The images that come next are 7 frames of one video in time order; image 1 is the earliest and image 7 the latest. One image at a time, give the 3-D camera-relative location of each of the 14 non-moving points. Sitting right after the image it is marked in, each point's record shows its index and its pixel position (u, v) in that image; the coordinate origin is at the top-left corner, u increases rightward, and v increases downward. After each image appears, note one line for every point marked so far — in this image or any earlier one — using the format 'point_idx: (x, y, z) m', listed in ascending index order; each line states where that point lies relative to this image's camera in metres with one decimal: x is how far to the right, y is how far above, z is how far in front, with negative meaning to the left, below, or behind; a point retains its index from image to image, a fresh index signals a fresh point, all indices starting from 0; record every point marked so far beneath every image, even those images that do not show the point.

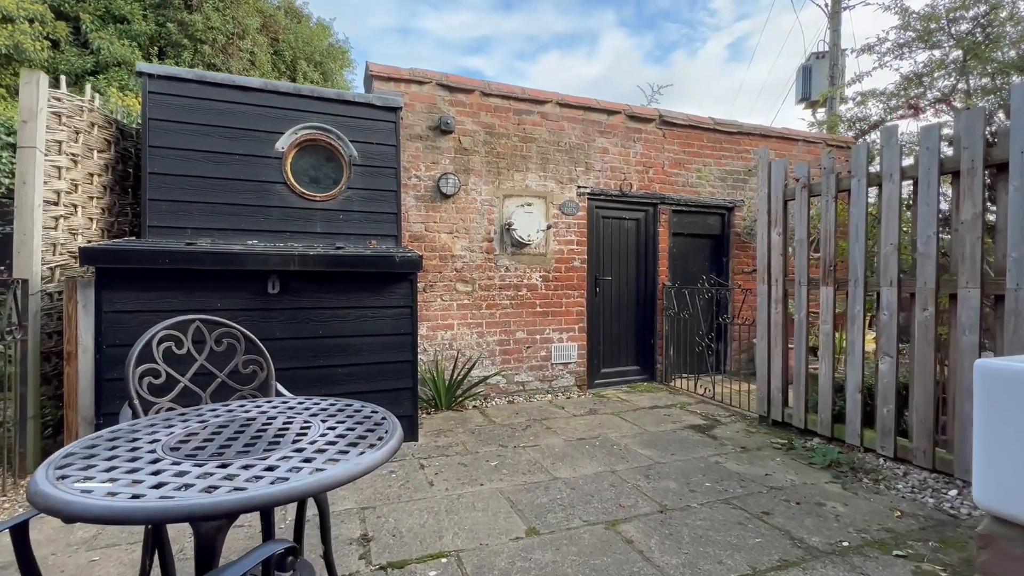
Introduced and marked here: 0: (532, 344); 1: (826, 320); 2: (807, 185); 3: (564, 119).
0: (+0.2, -0.5, +4.4) m
1: (+2.1, -0.2, +3.2) m
2: (+2.1, +0.7, +3.3) m
3: (+0.5, +1.6, +4.5) m
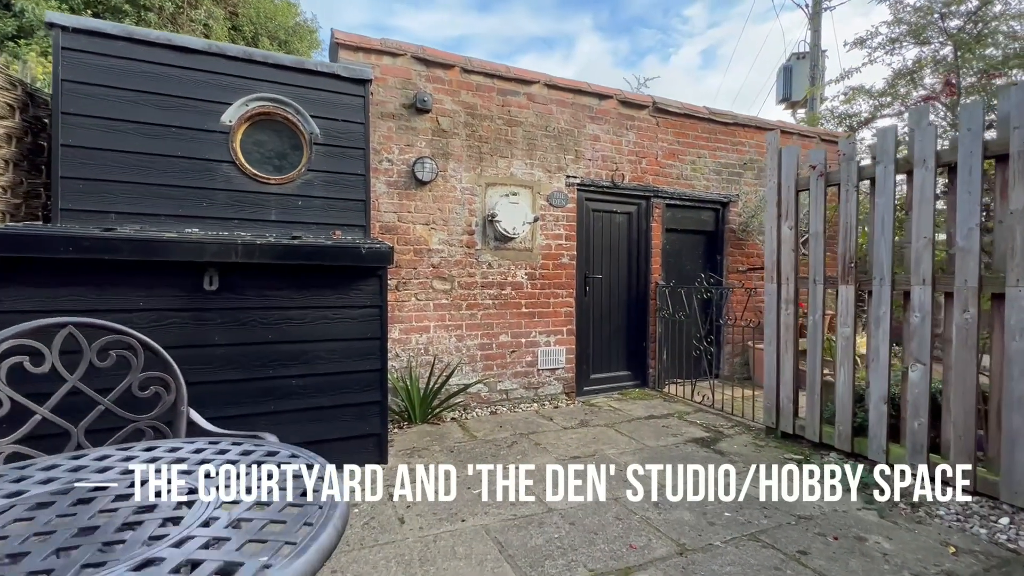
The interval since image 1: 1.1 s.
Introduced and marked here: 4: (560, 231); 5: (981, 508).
0: (0.0, -0.5, +4.0) m
1: (+2.0, -0.2, +2.9) m
2: (+2.0, +0.7, +3.0) m
3: (+0.4, +1.6, +4.1) m
4: (+0.4, +0.5, +4.2) m
5: (+2.2, -1.0, +2.2) m
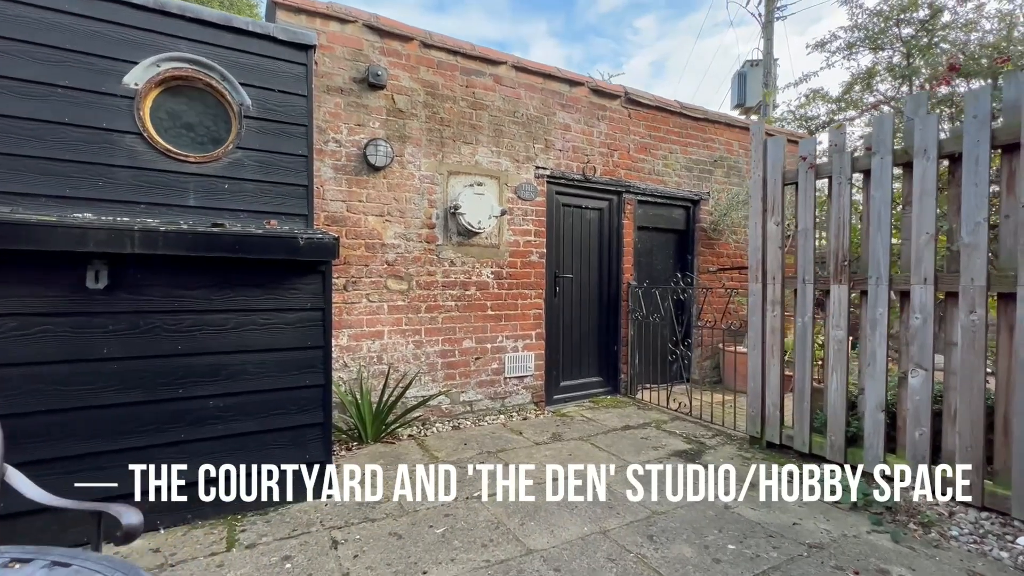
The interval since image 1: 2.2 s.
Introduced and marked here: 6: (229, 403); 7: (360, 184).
0: (-0.2, -0.5, +3.6) m
1: (+1.9, -0.2, +2.7) m
2: (+1.8, +0.7, +2.8) m
3: (+0.1, +1.6, +3.8) m
4: (+0.1, +0.5, +3.8) m
5: (+2.1, -1.0, +2.1) m
6: (-1.2, -0.5, +2.1) m
7: (-1.0, +0.7, +3.2) m
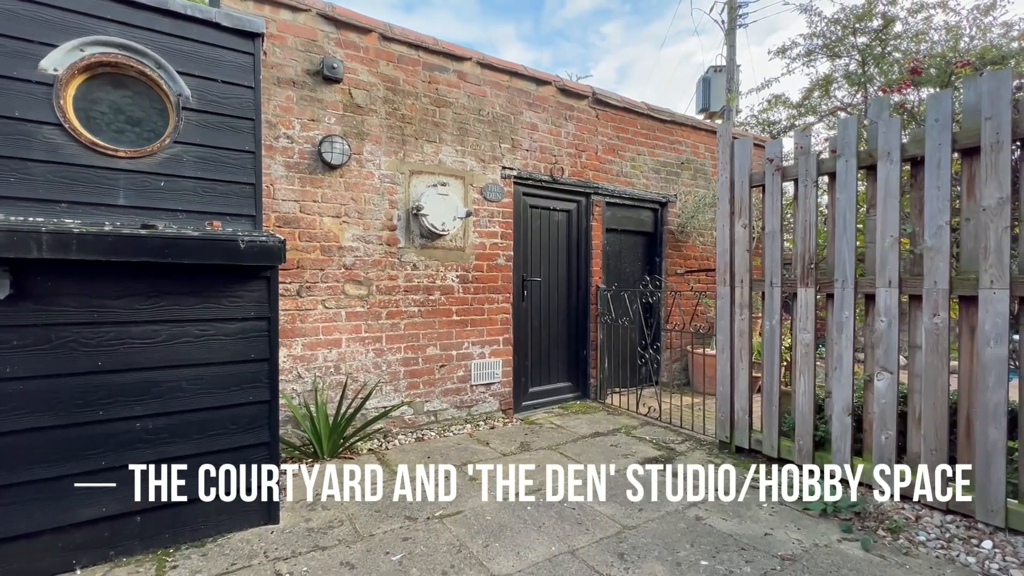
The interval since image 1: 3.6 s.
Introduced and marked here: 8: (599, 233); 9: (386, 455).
0: (-0.5, -0.6, +3.5) m
1: (+1.7, -0.2, +2.7) m
2: (+1.6, +0.7, +2.8) m
3: (-0.2, +1.6, +3.7) m
4: (-0.1, +0.5, +3.7) m
5: (+2.0, -1.1, +2.1) m
6: (-1.4, -0.5, +1.9) m
7: (-1.3, +0.7, +3.0) m
8: (+0.8, +0.5, +4.3) m
9: (-0.8, -1.1, +3.0) m
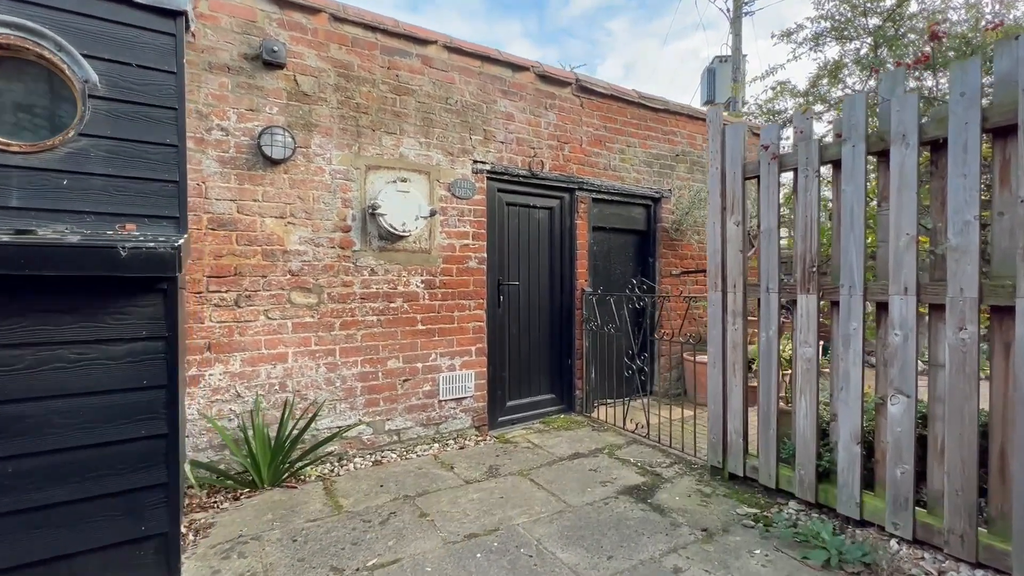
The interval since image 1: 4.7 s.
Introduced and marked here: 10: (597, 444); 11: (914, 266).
0: (-0.7, -0.6, +3.2) m
1: (+1.4, -0.3, +2.3) m
2: (+1.4, +0.7, +2.4) m
3: (-0.4, +1.6, +3.3) m
4: (-0.3, +0.4, +3.4) m
5: (+1.7, -1.1, +1.7) m
6: (-1.6, -0.6, +1.6) m
7: (-1.5, +0.6, +2.7) m
8: (+0.6, +0.5, +4.0) m
9: (-1.0, -1.1, +2.7) m
10: (+0.6, -1.1, +3.3) m
11: (+1.6, +0.1, +1.9) m
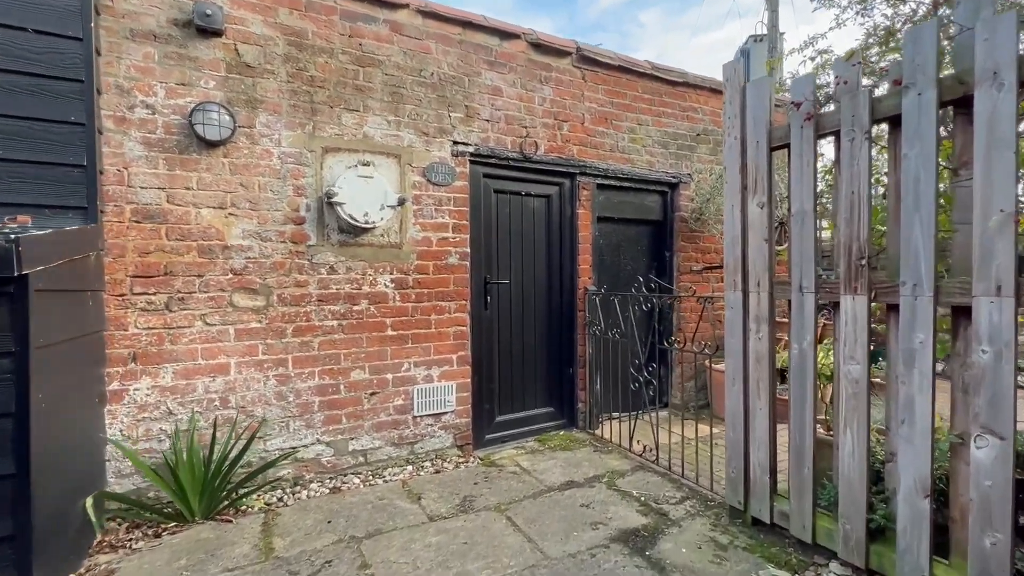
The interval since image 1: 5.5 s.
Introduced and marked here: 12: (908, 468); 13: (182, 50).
0: (-0.8, -0.6, +2.8) m
1: (+1.3, -0.3, +1.8) m
2: (+1.2, +0.7, +1.9) m
3: (-0.5, +1.6, +2.9) m
4: (-0.4, +0.4, +3.0) m
5: (+1.5, -1.1, +1.1) m
6: (-1.8, -0.6, +1.2) m
7: (-1.6, +0.6, +2.3) m
8: (+0.6, +0.5, +3.5) m
9: (-1.1, -1.1, +2.3) m
10: (+0.5, -1.1, +2.8) m
11: (+1.5, +0.1, +1.4) m
12: (+1.4, -0.6, +1.6) m
13: (-1.6, +1.2, +2.3) m
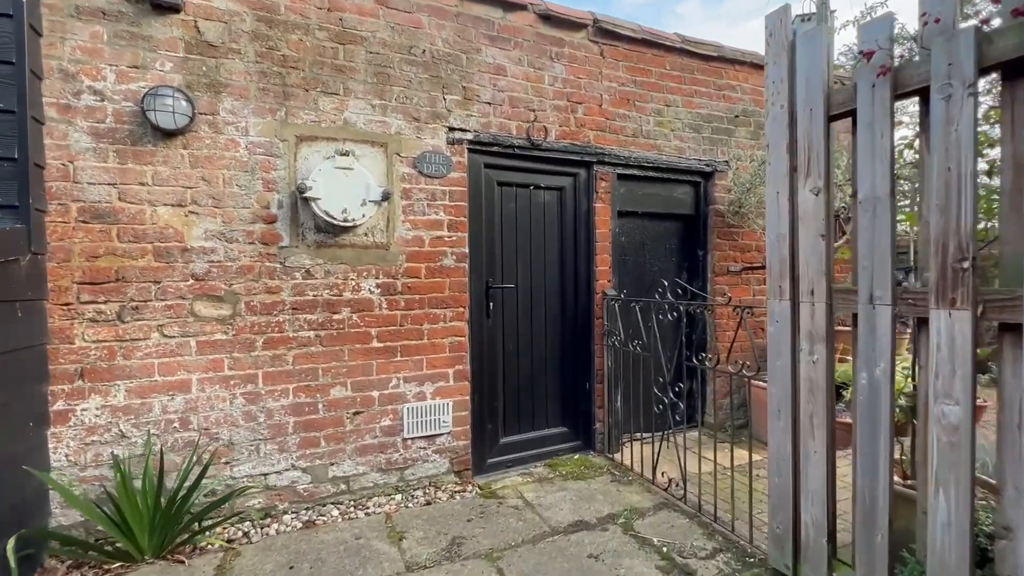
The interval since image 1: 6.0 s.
0: (-0.8, -0.6, +2.5) m
1: (+1.2, -0.3, +1.3) m
2: (+1.1, +0.7, +1.4) m
3: (-0.5, +1.5, +2.6) m
4: (-0.4, +0.4, +2.6) m
5: (+1.4, -1.1, +0.7) m
6: (-1.9, -0.6, +1.0) m
7: (-1.6, +0.6, +2.1) m
8: (+0.6, +0.5, +3.1) m
9: (-1.2, -1.1, +2.0) m
10: (+0.5, -1.1, +2.4) m
11: (+1.4, +0.1, +0.9) m
12: (+1.3, -0.7, +1.1) m
13: (-1.7, +1.1, +2.1) m
